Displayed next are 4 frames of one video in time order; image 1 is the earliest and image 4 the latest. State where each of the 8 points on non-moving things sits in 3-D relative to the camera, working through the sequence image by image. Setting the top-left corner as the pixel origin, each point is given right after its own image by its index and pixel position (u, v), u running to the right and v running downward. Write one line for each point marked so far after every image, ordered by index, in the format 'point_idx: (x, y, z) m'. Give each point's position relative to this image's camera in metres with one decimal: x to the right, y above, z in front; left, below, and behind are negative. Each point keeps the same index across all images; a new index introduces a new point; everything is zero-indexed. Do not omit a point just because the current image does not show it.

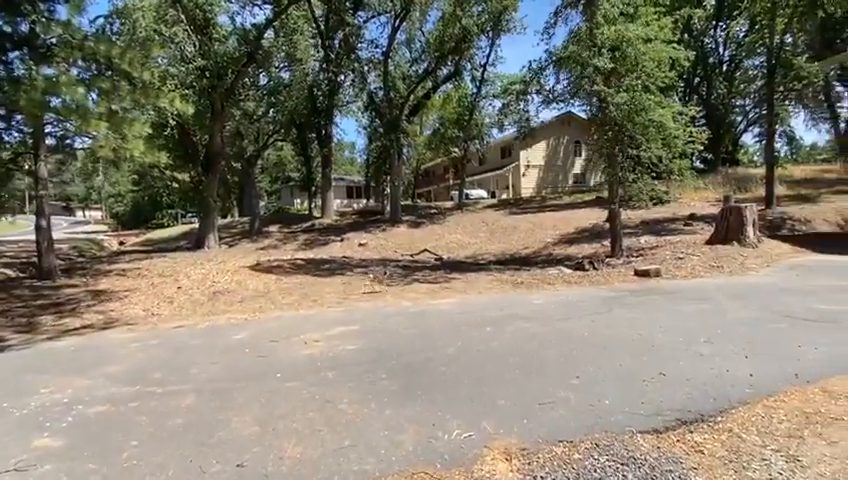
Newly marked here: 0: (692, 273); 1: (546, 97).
0: (+6.7, -0.8, +11.5) m
1: (+3.9, +4.4, +14.5) m
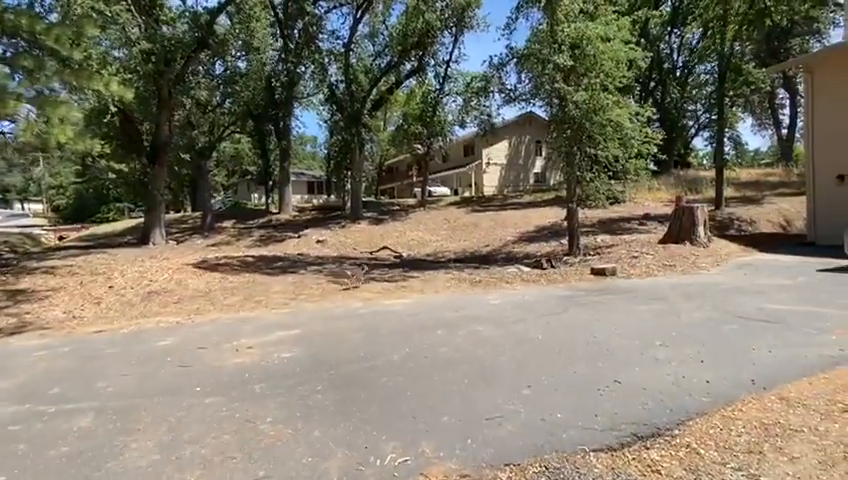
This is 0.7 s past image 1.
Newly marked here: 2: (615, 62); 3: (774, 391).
0: (+5.6, -0.8, +11.6) m
1: (+2.6, +4.5, +14.3) m
2: (+5.4, +5.0, +12.9) m
3: (+2.7, -1.2, +3.6) m
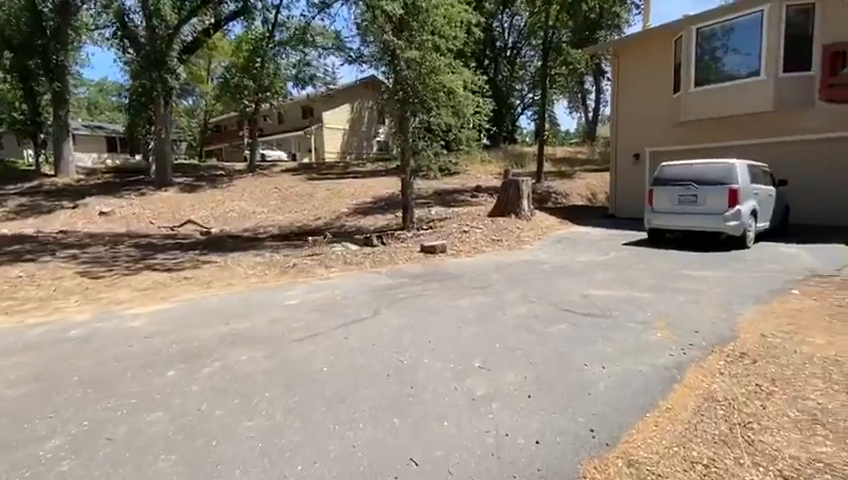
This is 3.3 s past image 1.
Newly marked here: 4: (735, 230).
0: (+1.2, -0.2, +11.0) m
1: (-2.5, +5.2, +12.2) m
2: (+0.6, +5.7, +11.8) m
3: (+1.1, -1.2, +2.6) m
4: (+6.1, +0.2, +9.0) m
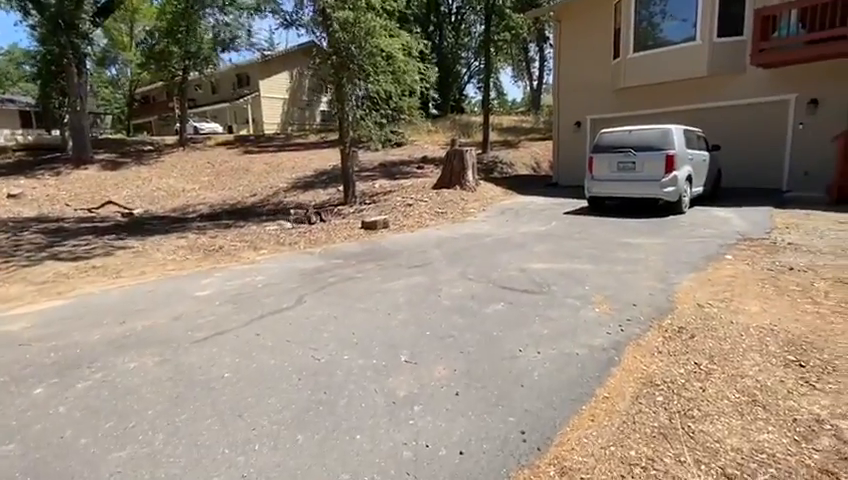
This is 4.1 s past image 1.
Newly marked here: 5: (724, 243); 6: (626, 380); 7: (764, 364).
0: (-0.1, +0.4, +10.6) m
1: (-4.1, +5.7, +11.1) m
2: (-1.0, +6.3, +11.0) m
3: (+0.6, -1.1, +2.3) m
4: (+4.9, +0.9, +9.1) m
5: (+4.6, 0.0, +6.9) m
6: (+1.3, -0.9, +2.9) m
7: (+2.3, -0.8, +3.1) m
